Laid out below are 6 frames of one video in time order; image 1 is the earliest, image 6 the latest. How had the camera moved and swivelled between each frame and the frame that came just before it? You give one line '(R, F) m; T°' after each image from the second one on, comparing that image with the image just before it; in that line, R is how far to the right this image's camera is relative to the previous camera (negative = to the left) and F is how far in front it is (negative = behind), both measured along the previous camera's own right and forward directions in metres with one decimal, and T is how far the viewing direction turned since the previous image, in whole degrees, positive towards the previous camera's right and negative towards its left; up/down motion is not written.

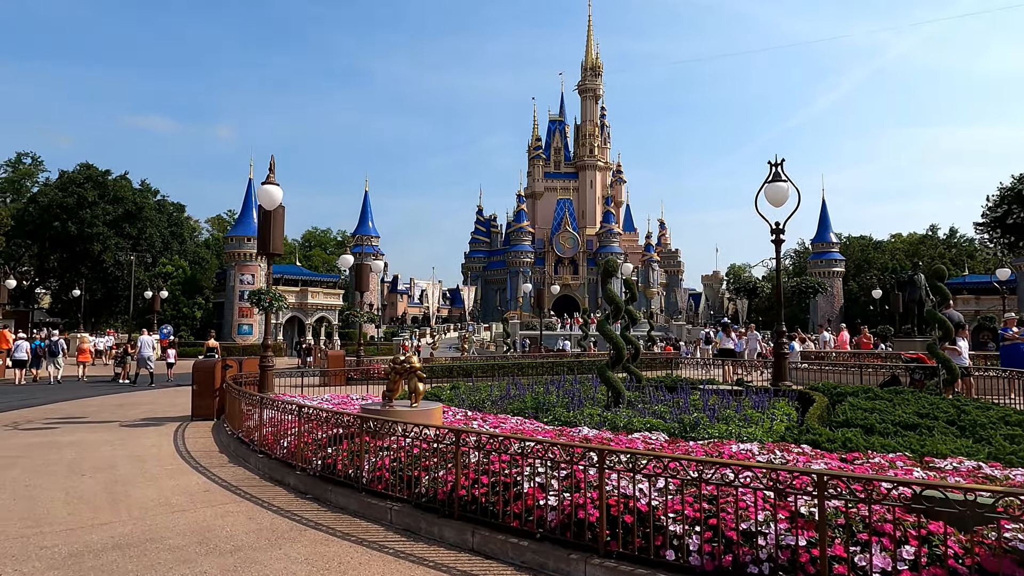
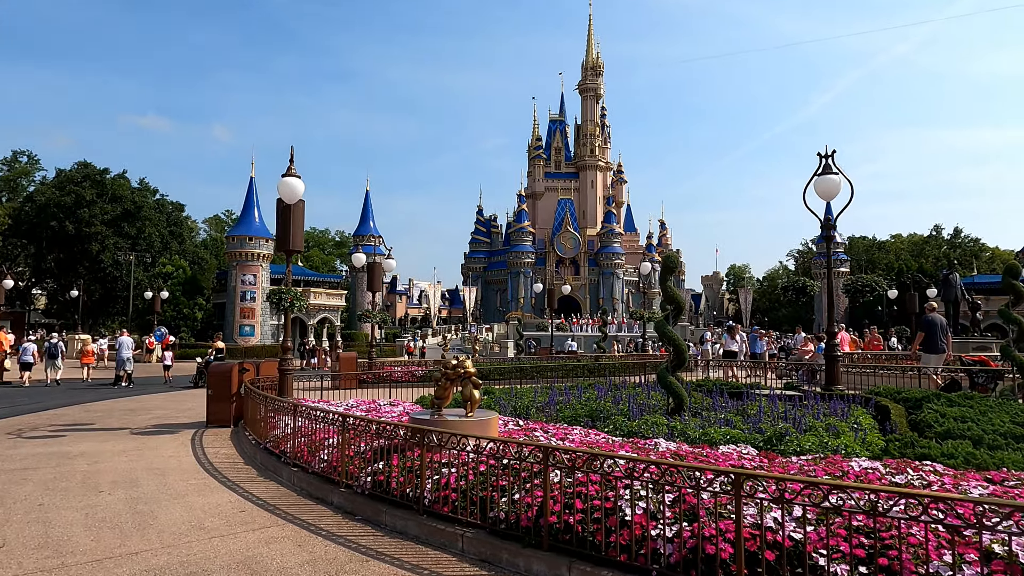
(-0.7, +0.7) m; 0°
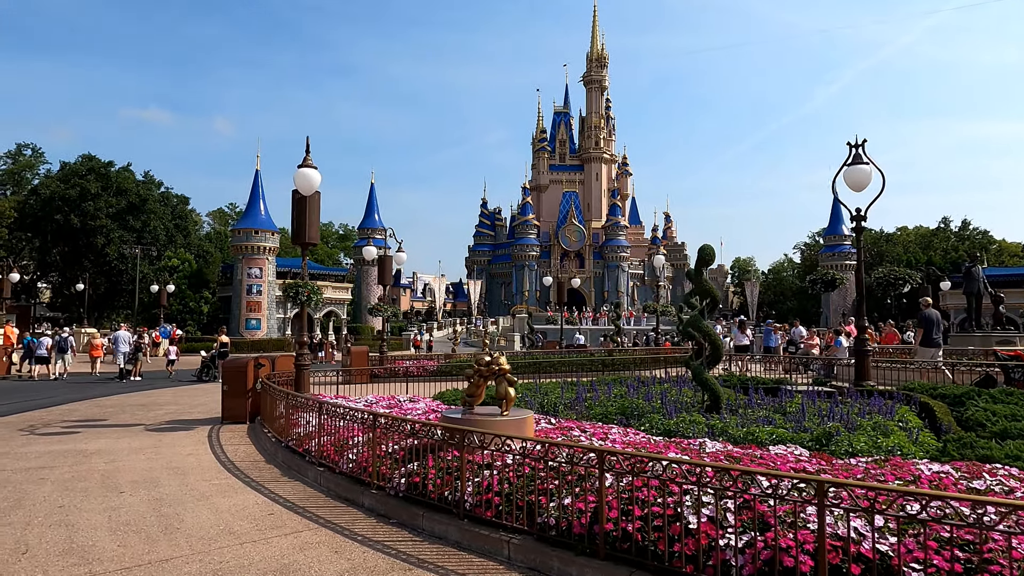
(-0.3, +0.3) m; 0°
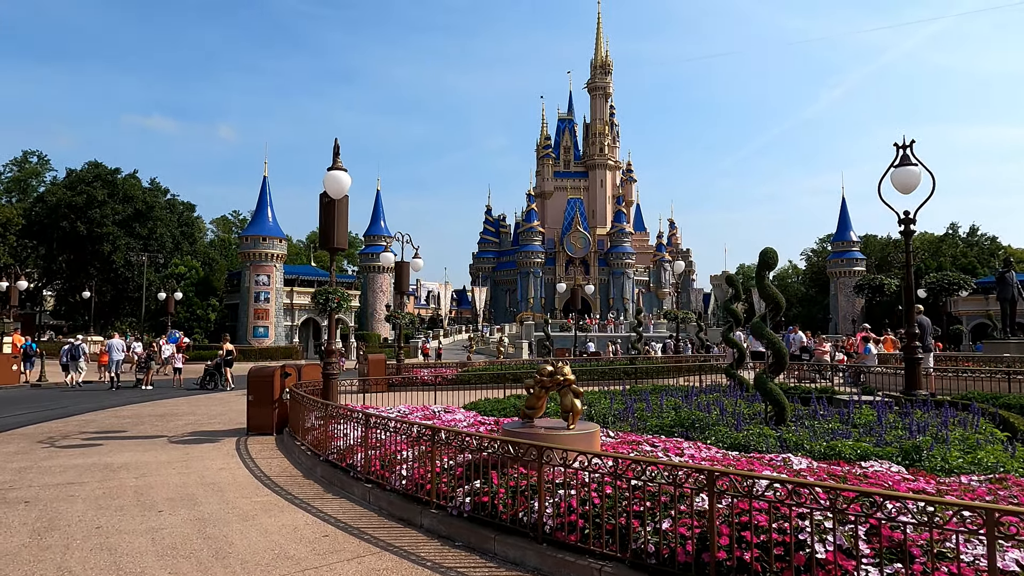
(-0.6, +0.4) m; 0°
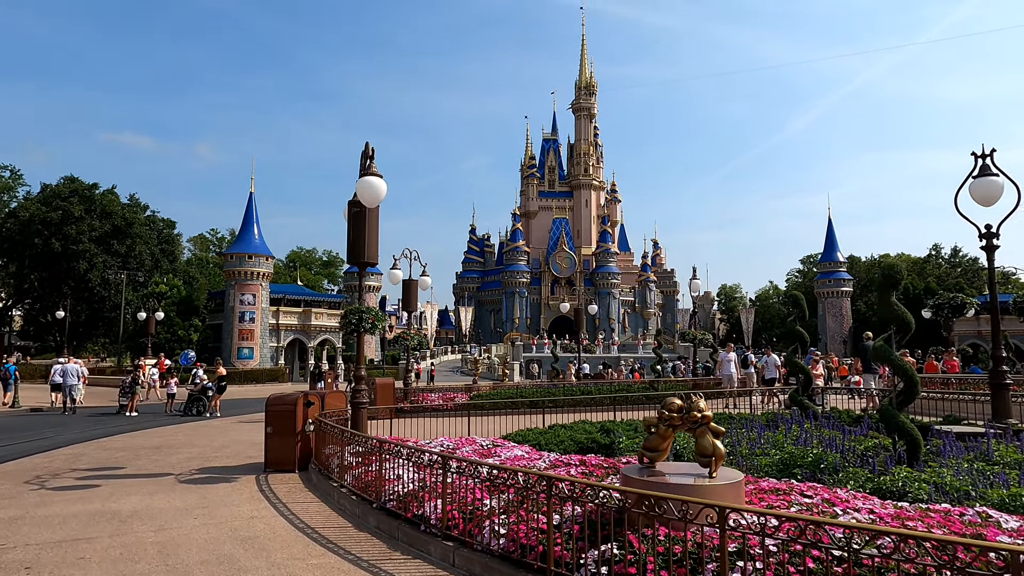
(-1.1, +1.0) m; +2°
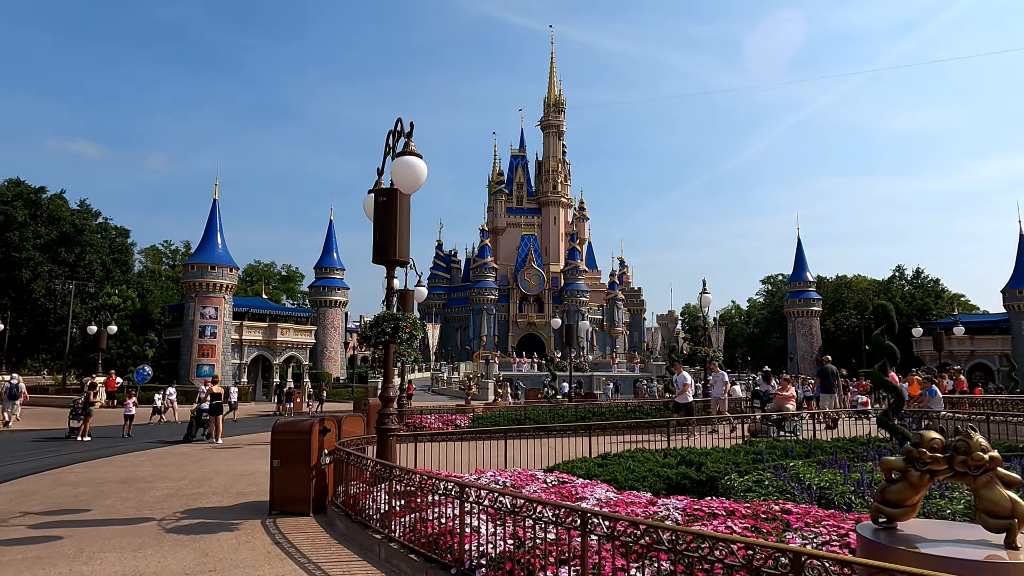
(-1.3, +1.6) m; +4°
